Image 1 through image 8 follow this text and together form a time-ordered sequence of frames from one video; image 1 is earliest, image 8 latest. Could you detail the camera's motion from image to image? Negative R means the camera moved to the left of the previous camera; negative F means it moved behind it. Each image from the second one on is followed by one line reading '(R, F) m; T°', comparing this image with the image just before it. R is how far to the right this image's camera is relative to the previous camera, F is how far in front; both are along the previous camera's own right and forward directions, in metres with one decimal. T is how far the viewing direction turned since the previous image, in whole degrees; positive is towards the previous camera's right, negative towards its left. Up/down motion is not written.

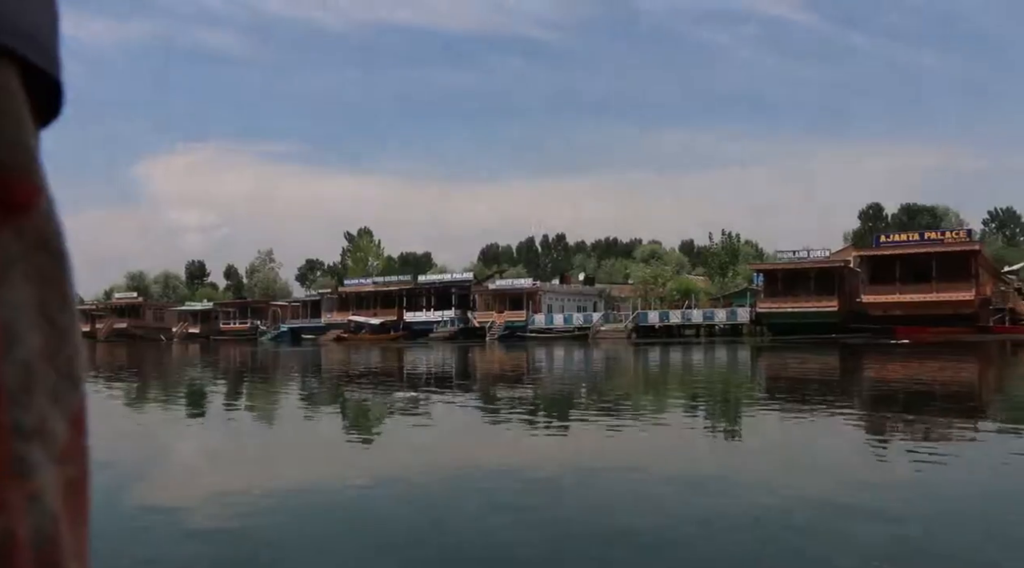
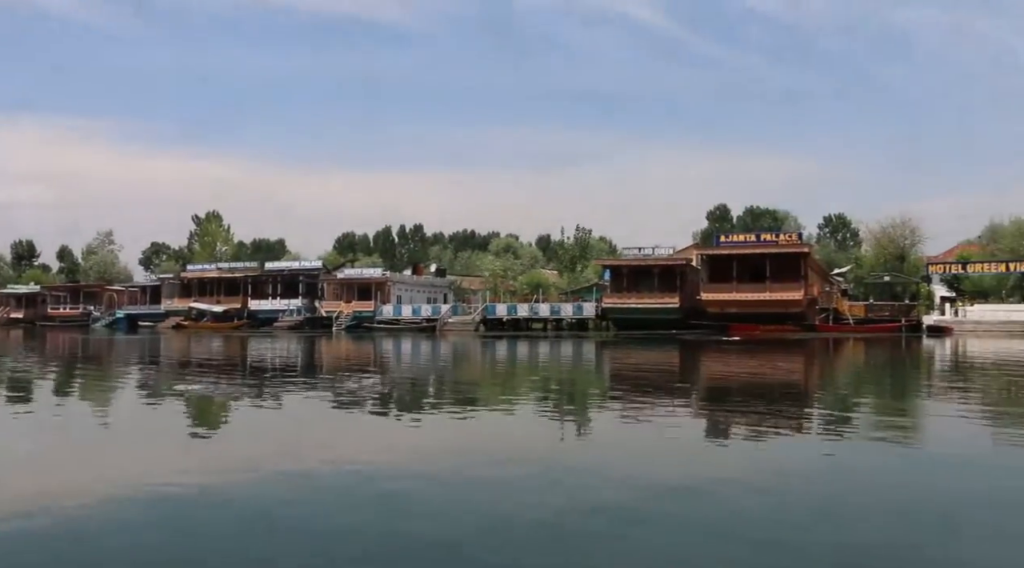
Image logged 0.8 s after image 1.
(+0.1, +2.0) m; -7°
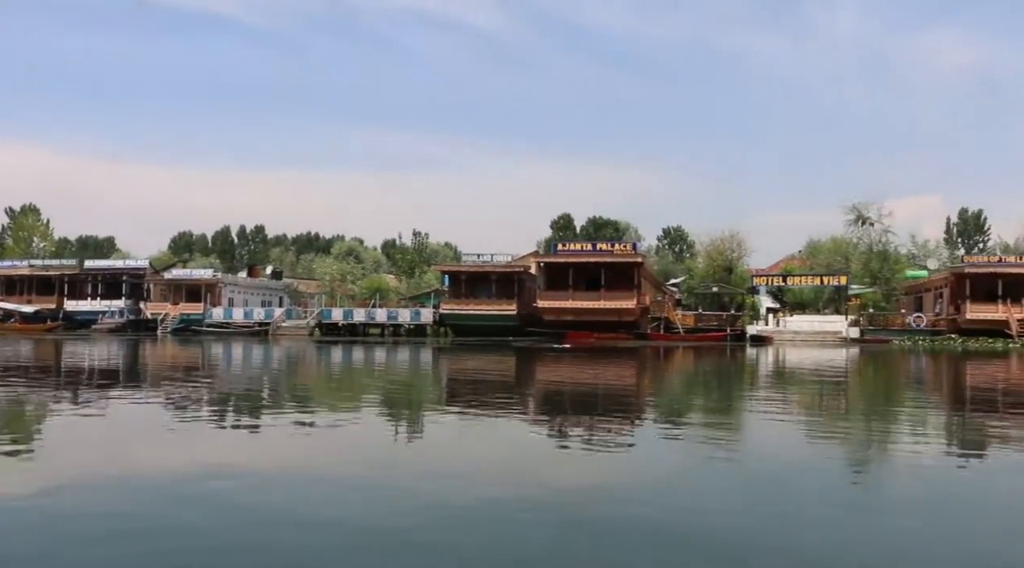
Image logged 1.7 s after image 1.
(+0.3, +0.1) m; +9°
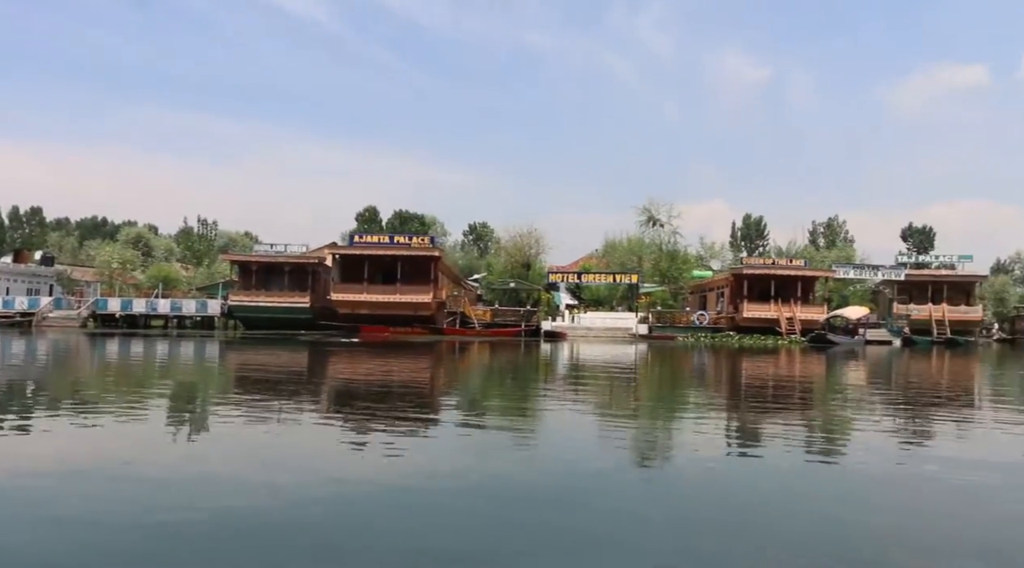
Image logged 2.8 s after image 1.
(+0.3, +0.3) m; +11°
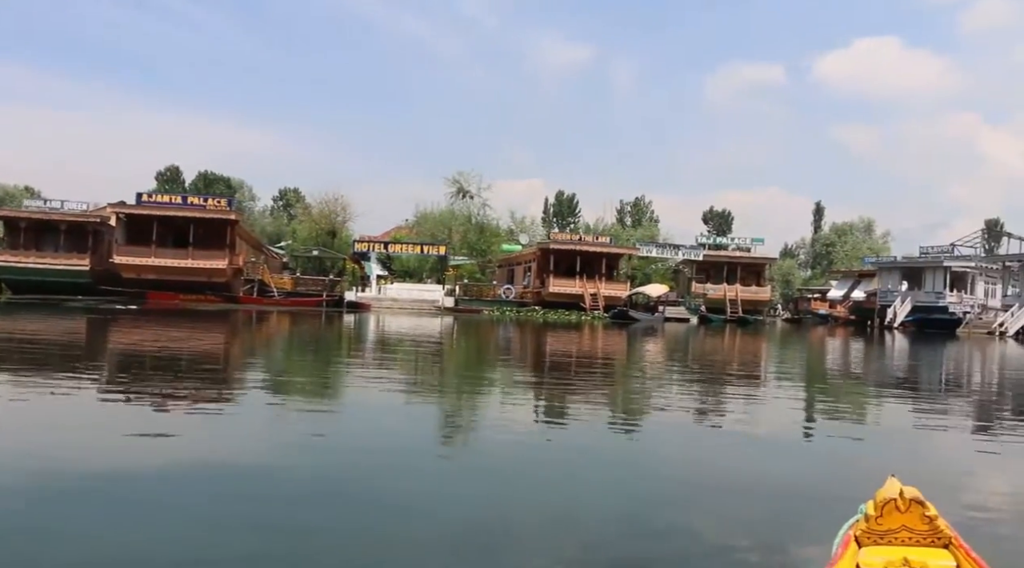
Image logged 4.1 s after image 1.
(+0.3, +0.6) m; +11°
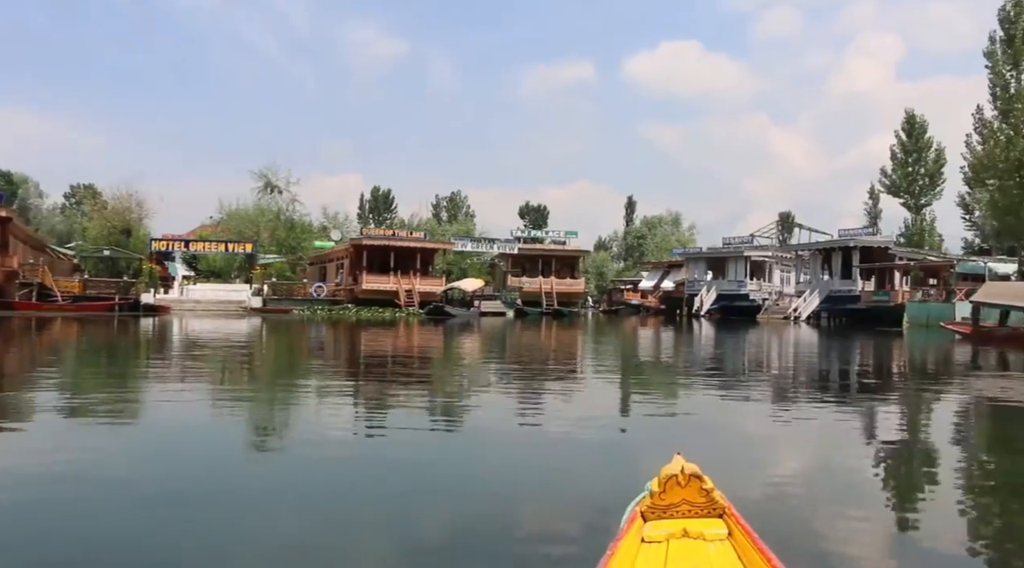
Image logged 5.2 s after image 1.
(+0.2, +0.5) m; +11°
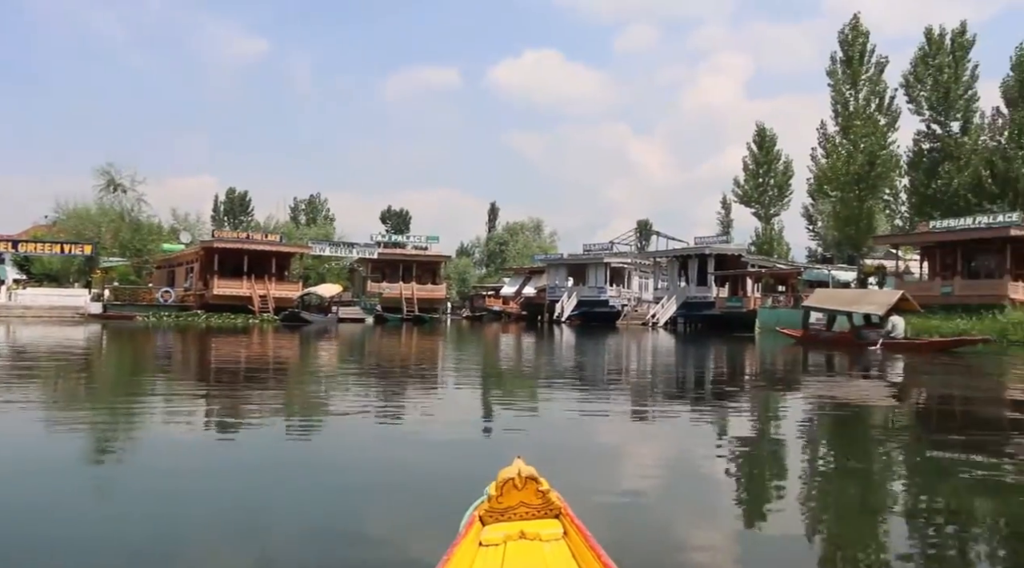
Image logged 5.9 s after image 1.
(0.0, +0.4) m; +8°
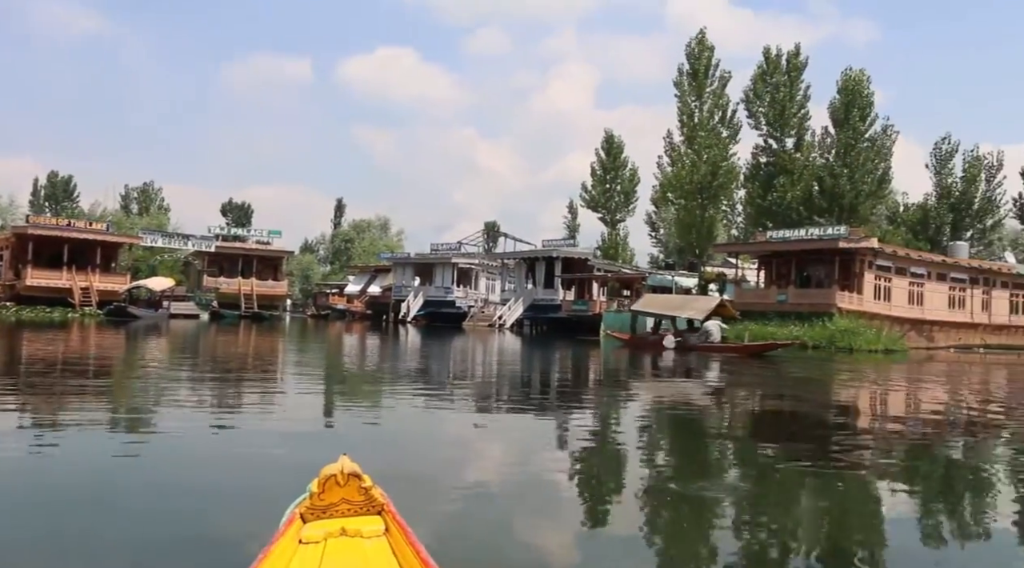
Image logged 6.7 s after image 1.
(0.0, +0.5) m; +9°
